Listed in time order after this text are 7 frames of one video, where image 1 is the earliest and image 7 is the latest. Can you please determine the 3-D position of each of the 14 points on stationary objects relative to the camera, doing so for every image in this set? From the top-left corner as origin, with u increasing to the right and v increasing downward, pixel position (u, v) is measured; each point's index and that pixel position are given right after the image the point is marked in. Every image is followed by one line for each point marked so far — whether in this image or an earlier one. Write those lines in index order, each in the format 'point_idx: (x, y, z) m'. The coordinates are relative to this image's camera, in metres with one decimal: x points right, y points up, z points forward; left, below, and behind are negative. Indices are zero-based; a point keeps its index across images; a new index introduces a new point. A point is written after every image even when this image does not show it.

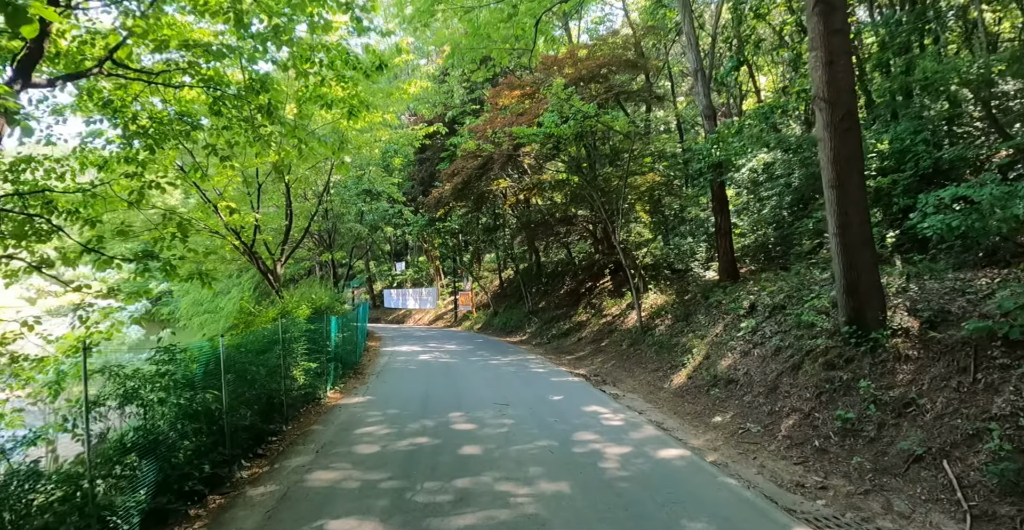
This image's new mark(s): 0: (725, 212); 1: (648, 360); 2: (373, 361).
0: (+5.3, +1.3, +16.2) m
1: (+2.7, -1.9, +12.9) m
2: (-3.3, -2.3, +15.3) m
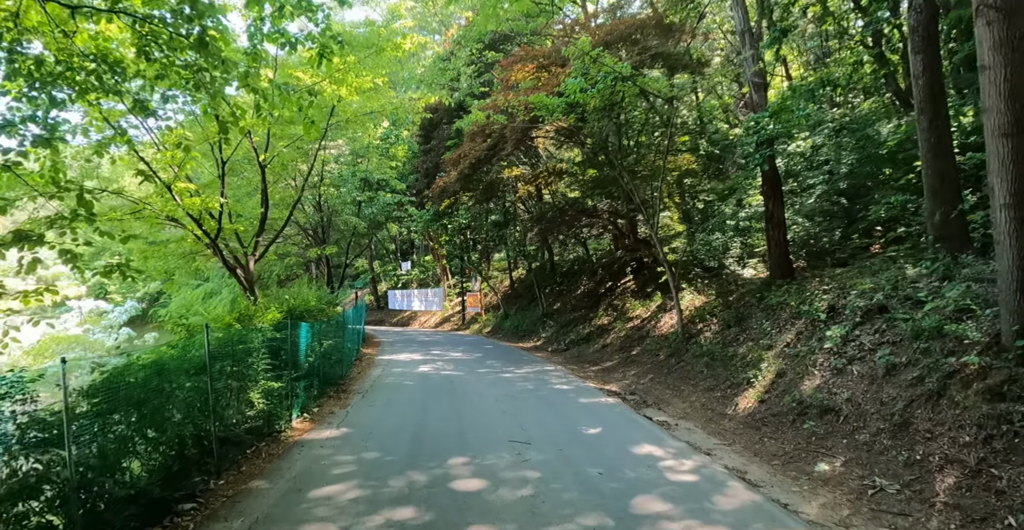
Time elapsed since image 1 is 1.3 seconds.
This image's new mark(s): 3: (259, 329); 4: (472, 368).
0: (+5.7, +1.4, +13.8) m
1: (+2.9, -1.8, +10.5) m
2: (-3.0, -2.2, +13.0) m
3: (-3.2, -0.8, +8.1) m
4: (-0.8, -2.1, +13.5) m
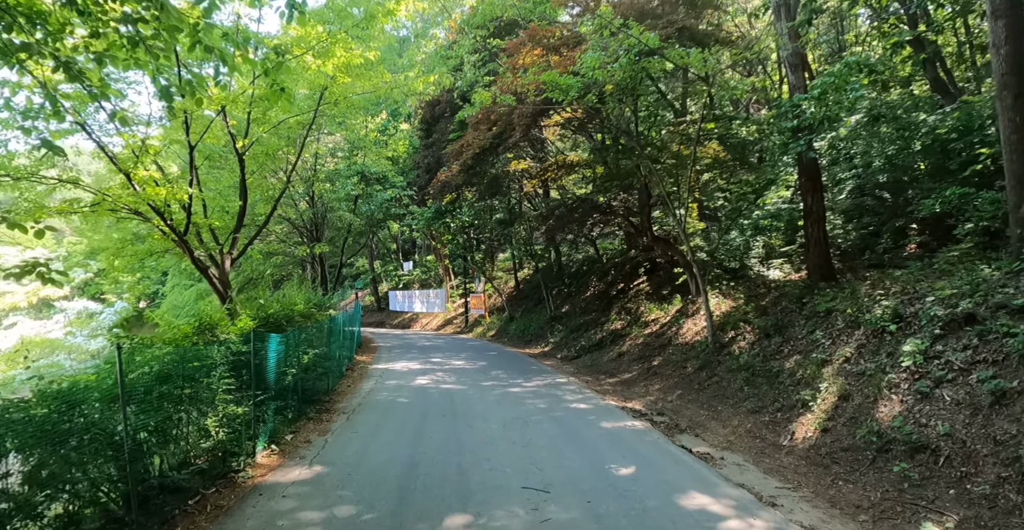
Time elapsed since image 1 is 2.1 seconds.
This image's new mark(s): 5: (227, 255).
0: (+5.8, +1.4, +12.3) m
1: (+3.1, -1.8, +9.1) m
2: (-2.8, -2.2, +11.6) m
3: (-3.0, -0.8, +6.7) m
4: (-0.7, -2.1, +12.1) m
5: (-5.0, +0.2, +11.2) m
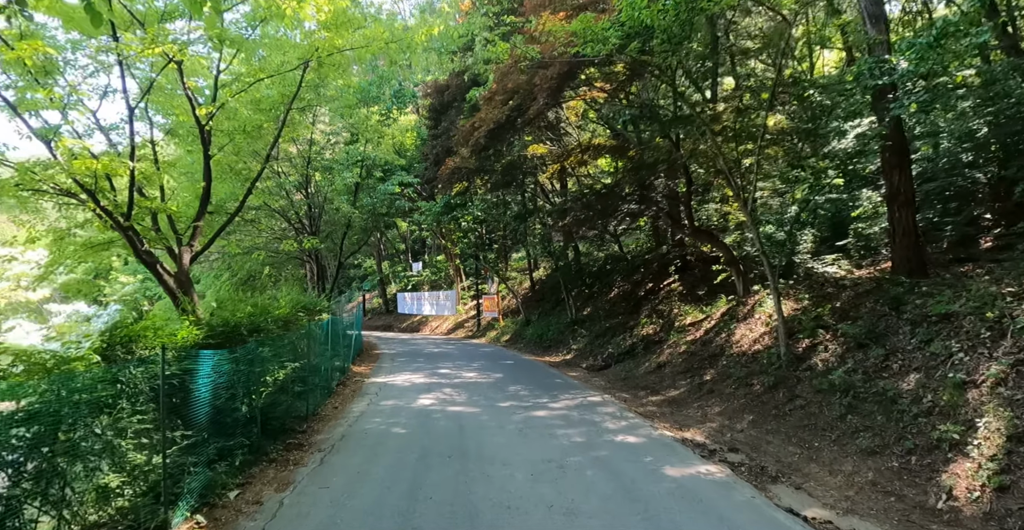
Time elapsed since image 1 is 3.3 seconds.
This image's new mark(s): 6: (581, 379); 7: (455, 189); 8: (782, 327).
0: (+6.2, +1.5, +10.1) m
1: (+3.4, -1.7, +6.9) m
2: (-2.5, -2.1, +9.6) m
3: (-2.8, -0.7, +4.7) m
4: (-0.3, -2.0, +10.0) m
5: (-4.7, +0.3, +9.2) m
6: (+1.3, -2.2, +12.3) m
7: (-1.6, +2.1, +18.2) m
8: (+3.6, -0.8, +8.7) m
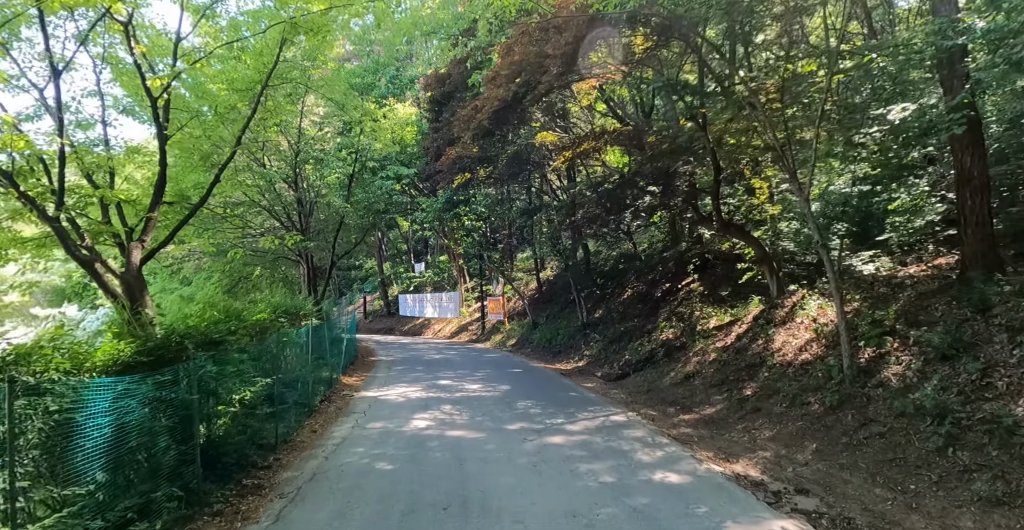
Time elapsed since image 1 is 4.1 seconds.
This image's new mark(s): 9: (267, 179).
0: (+6.3, +1.6, +8.7) m
1: (+3.5, -1.6, +5.5) m
2: (-2.4, -2.1, +8.2) m
3: (-2.7, -0.7, +3.3) m
4: (-0.2, -2.0, +8.6) m
5: (-4.6, +0.3, +7.8) m
6: (+1.5, -2.2, +10.9) m
7: (-1.4, +2.2, +16.8) m
8: (+3.8, -0.8, +7.3) m
9: (-6.0, +2.1, +15.8) m
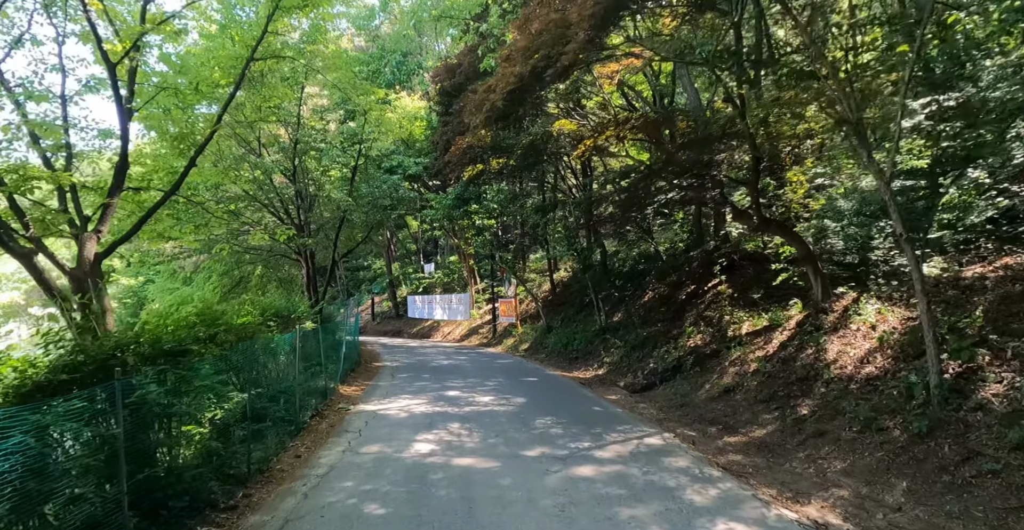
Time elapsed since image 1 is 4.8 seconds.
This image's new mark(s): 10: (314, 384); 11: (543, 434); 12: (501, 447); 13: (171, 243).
0: (+6.5, +1.6, +7.5) m
1: (+3.6, -1.6, +4.3) m
2: (-2.2, -2.0, +7.1) m
3: (-2.6, -0.6, +2.2) m
4: (0.0, -2.0, +7.4) m
5: (-4.4, +0.3, +6.7) m
6: (+1.7, -2.1, +9.7) m
7: (-1.1, +2.2, +15.7) m
8: (+3.9, -0.8, +6.1) m
9: (-5.6, +2.1, +14.8) m
10: (-3.1, -1.9, +10.3) m
11: (+0.4, -2.0, +7.5) m
12: (-0.1, -1.9, +6.9) m
13: (-7.8, +0.5, +14.8) m
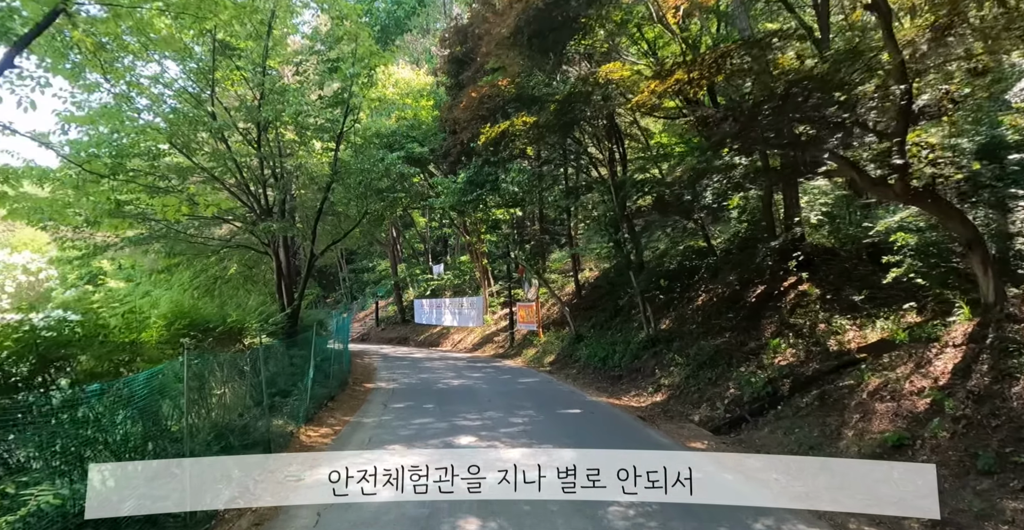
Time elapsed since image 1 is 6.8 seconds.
0: (+6.9, +1.8, +4.0) m
1: (+4.0, -1.4, +0.9) m
2: (-1.8, -1.9, +3.8) m
3: (-2.3, -0.4, -1.1) m
4: (+0.4, -1.8, +4.1) m
5: (-4.0, +0.5, +3.5) m
6: (+2.1, -2.0, +6.4) m
7: (-0.6, +2.3, +12.4) m
8: (+4.3, -0.6, +2.7) m
9: (-5.1, +2.2, +11.6) m
10: (-2.7, -1.7, +7.0) m
11: (+0.8, -1.8, +4.2) m
12: (+0.3, -1.8, +3.5) m
13: (-7.3, +0.6, +11.6) m
